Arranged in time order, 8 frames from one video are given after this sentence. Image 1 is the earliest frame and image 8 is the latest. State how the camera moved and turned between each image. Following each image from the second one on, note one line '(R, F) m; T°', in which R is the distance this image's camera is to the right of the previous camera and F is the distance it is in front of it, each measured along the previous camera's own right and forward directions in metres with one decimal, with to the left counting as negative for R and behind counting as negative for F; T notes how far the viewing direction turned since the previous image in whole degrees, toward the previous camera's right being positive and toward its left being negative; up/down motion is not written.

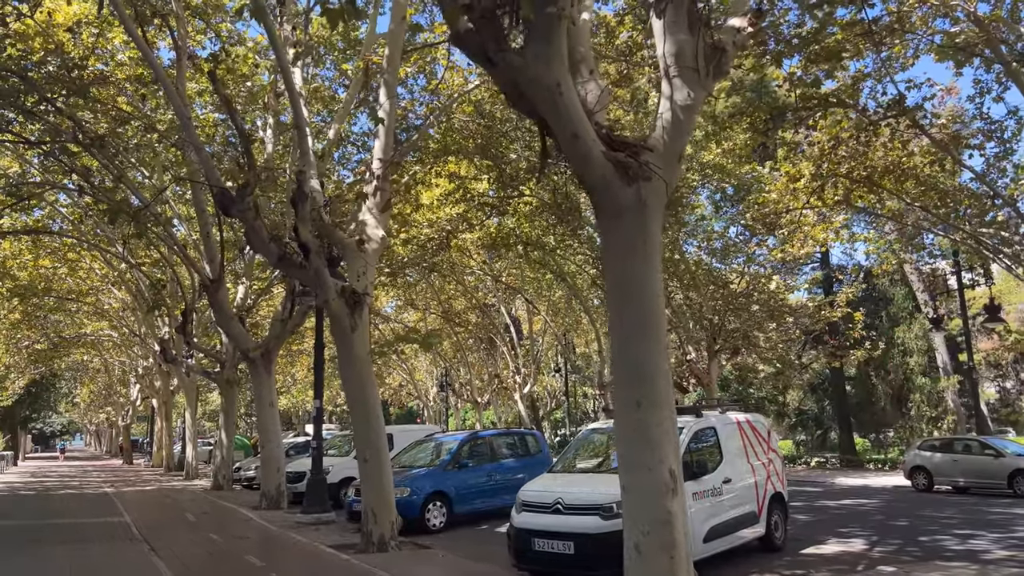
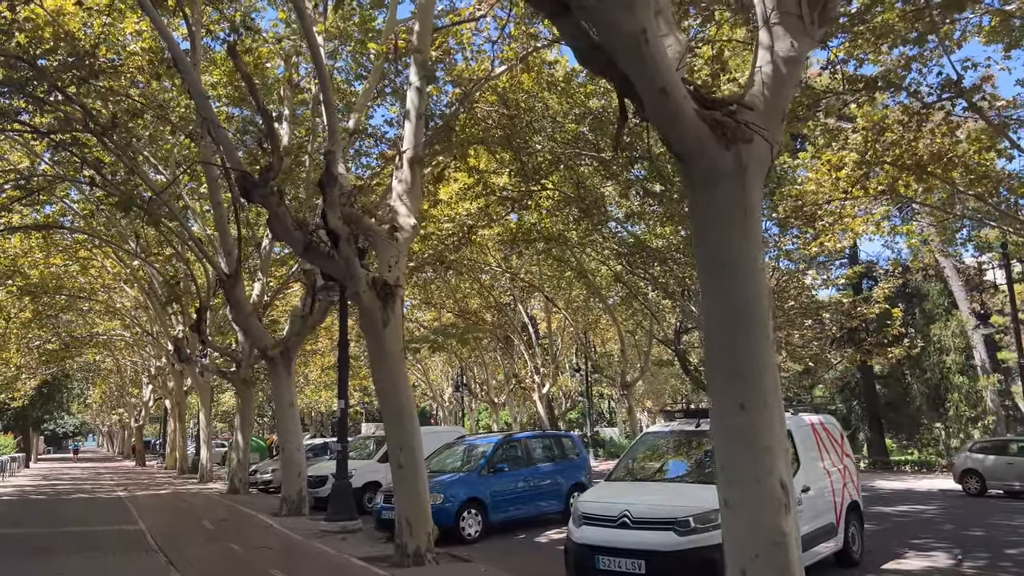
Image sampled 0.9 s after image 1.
(-0.3, +0.6) m; -1°
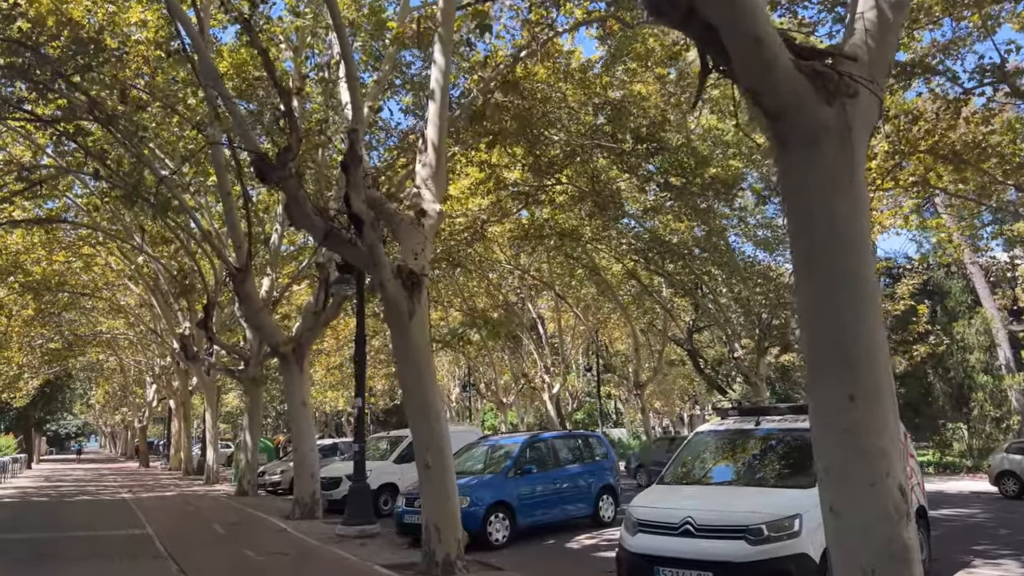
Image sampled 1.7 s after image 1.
(-0.3, +0.5) m; 0°
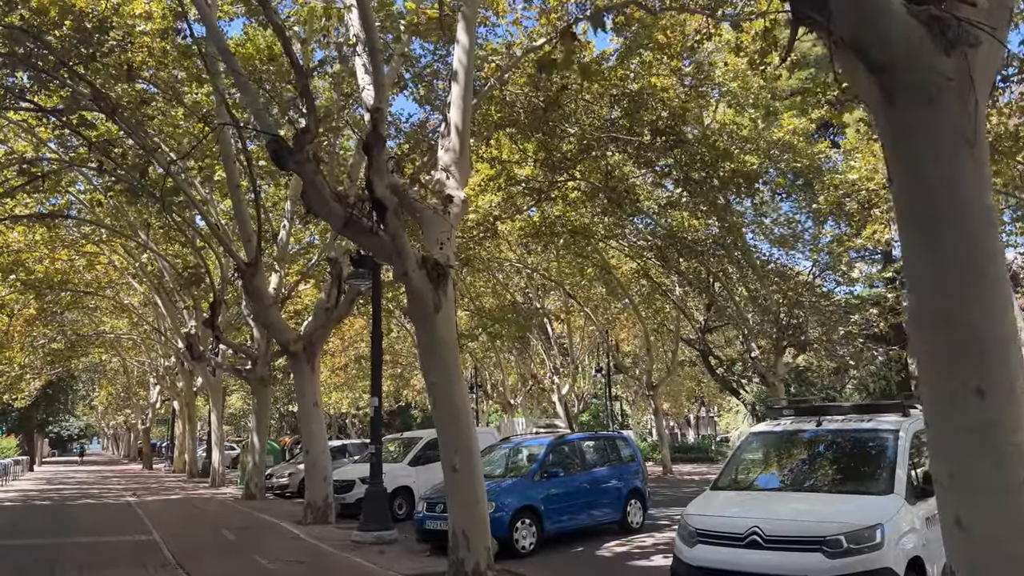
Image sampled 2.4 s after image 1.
(-0.3, +0.4) m; 0°
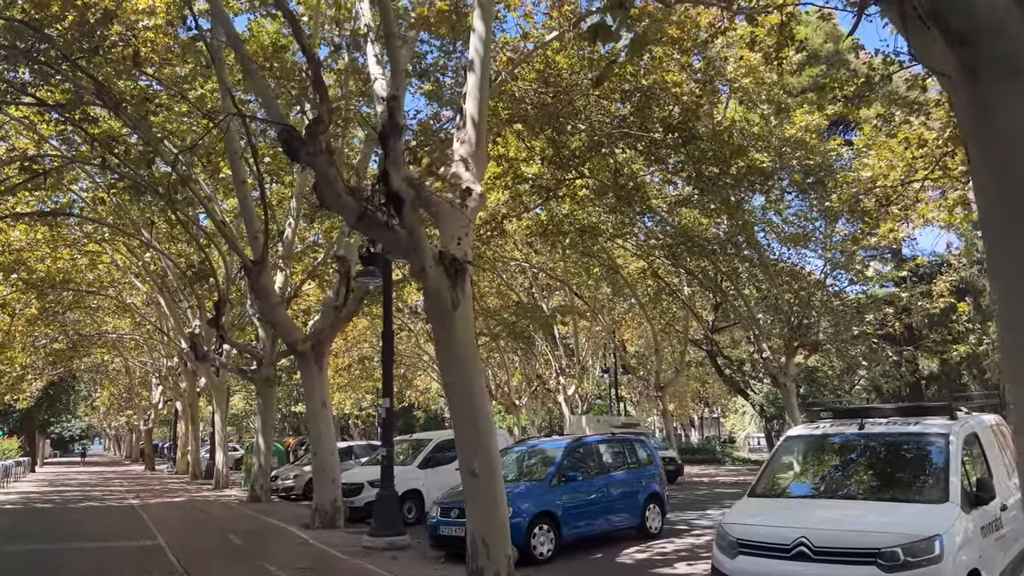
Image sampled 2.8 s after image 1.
(-0.2, +0.2) m; 0°
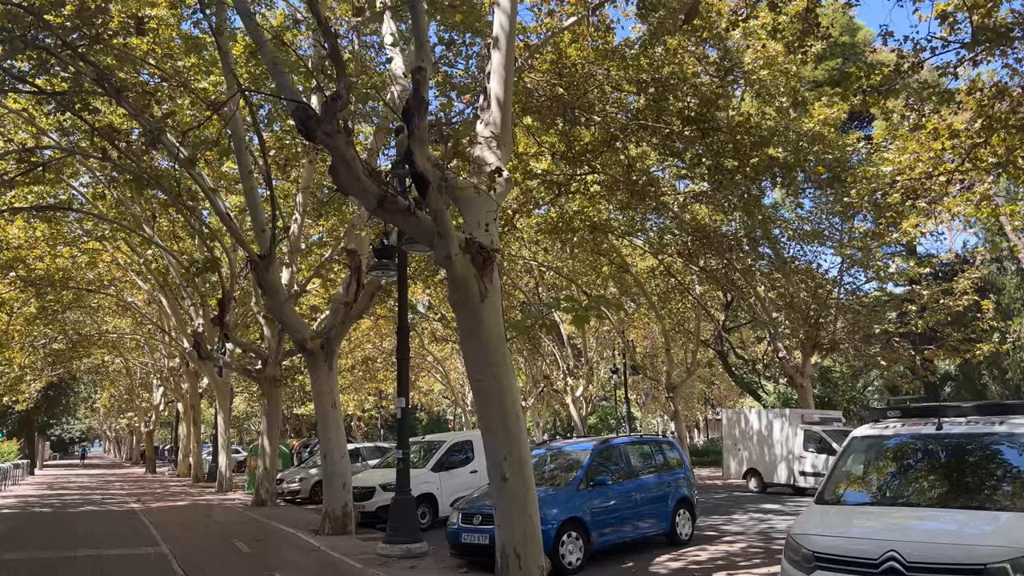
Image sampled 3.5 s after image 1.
(-0.2, +0.4) m; 0°
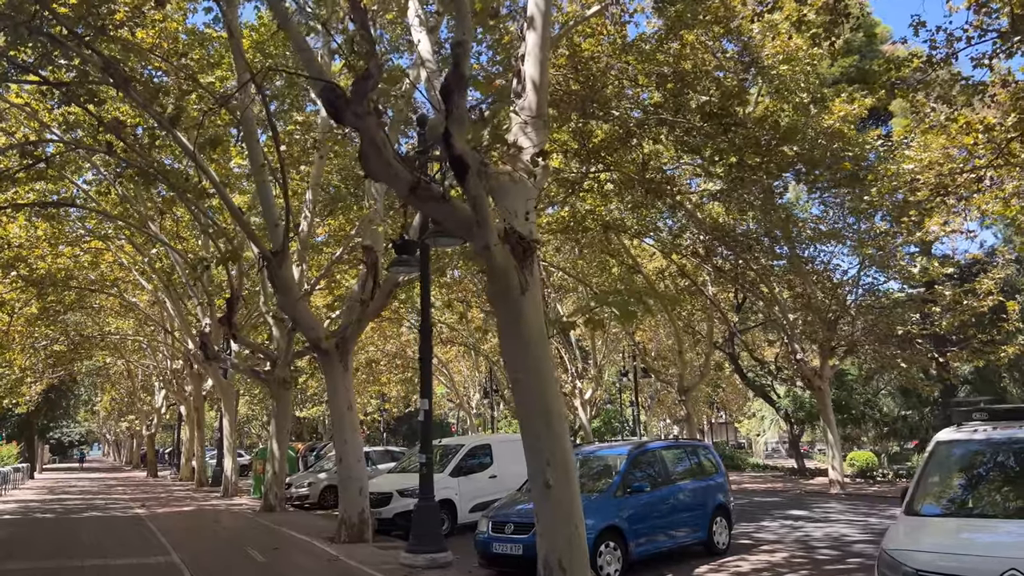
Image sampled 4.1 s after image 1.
(-0.3, +0.4) m; 0°
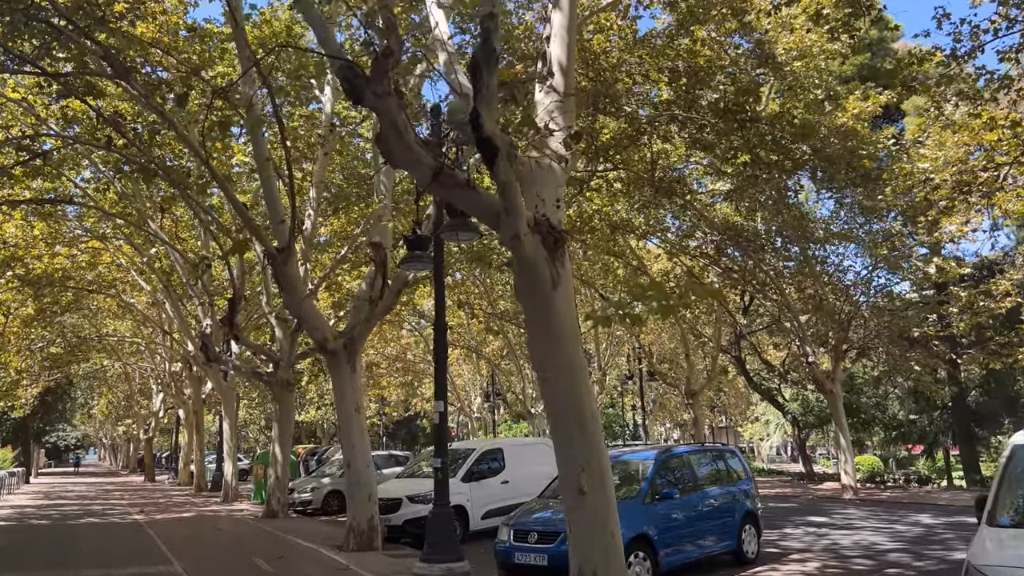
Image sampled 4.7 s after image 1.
(-0.2, +0.3) m; 0°
